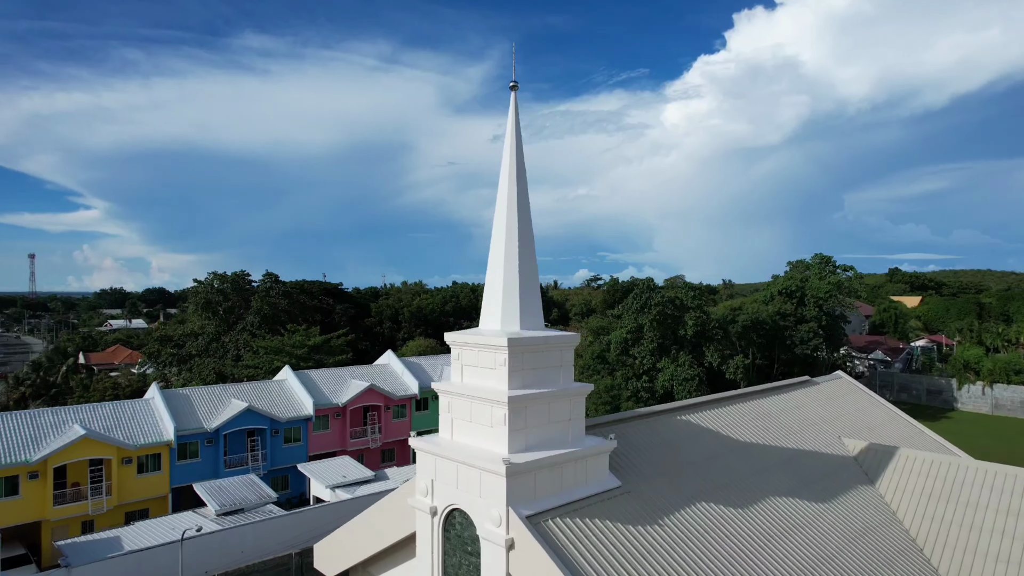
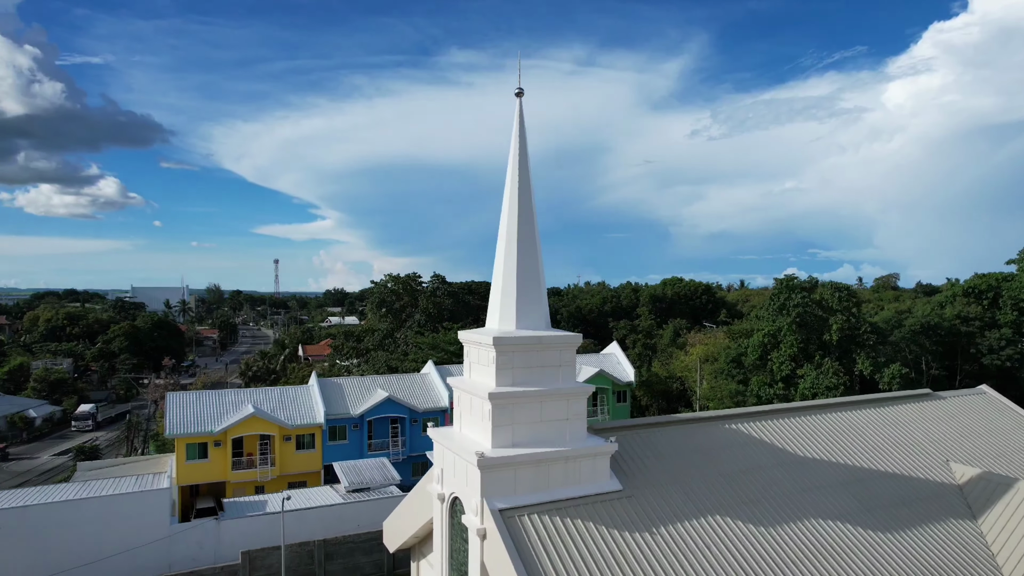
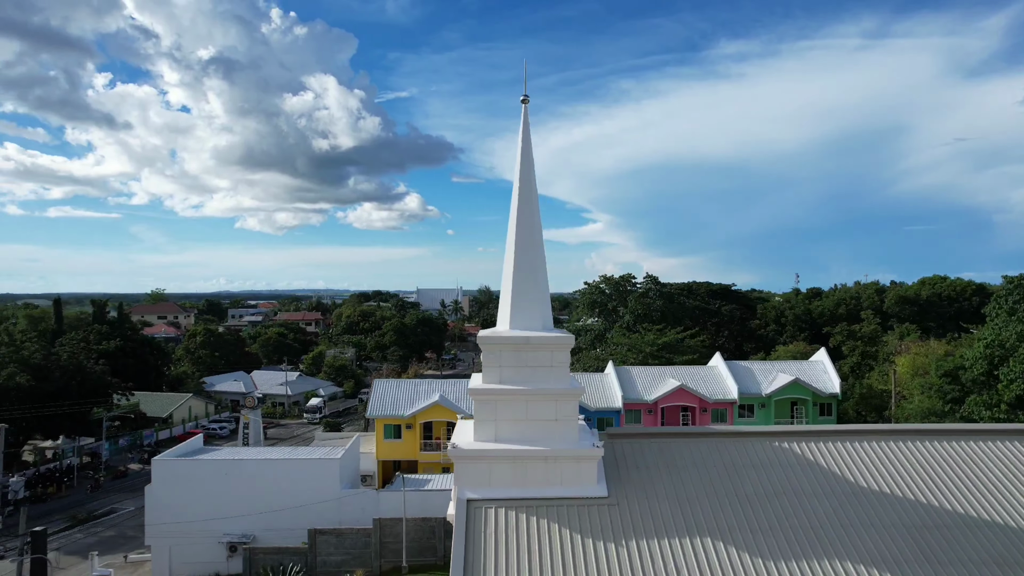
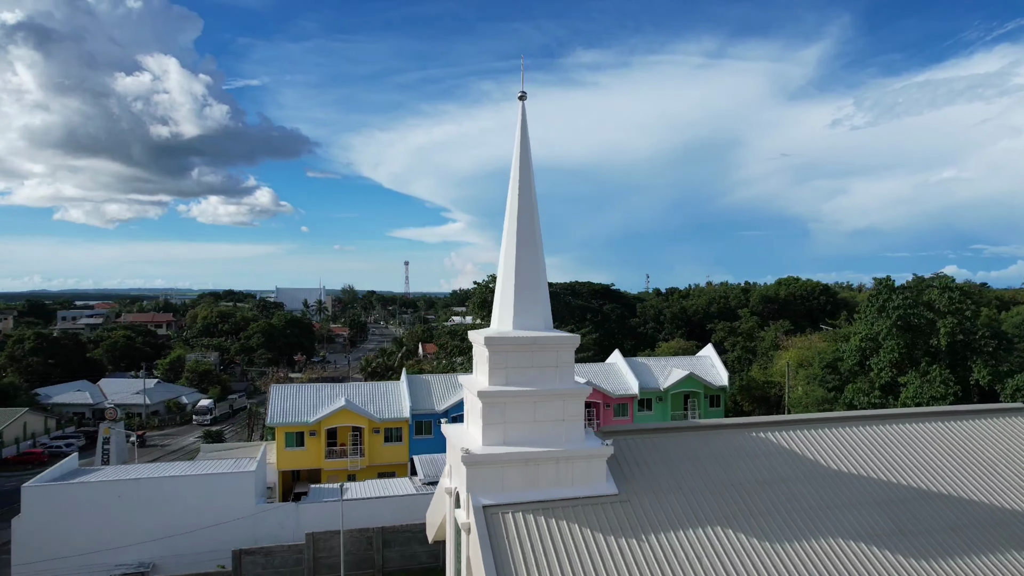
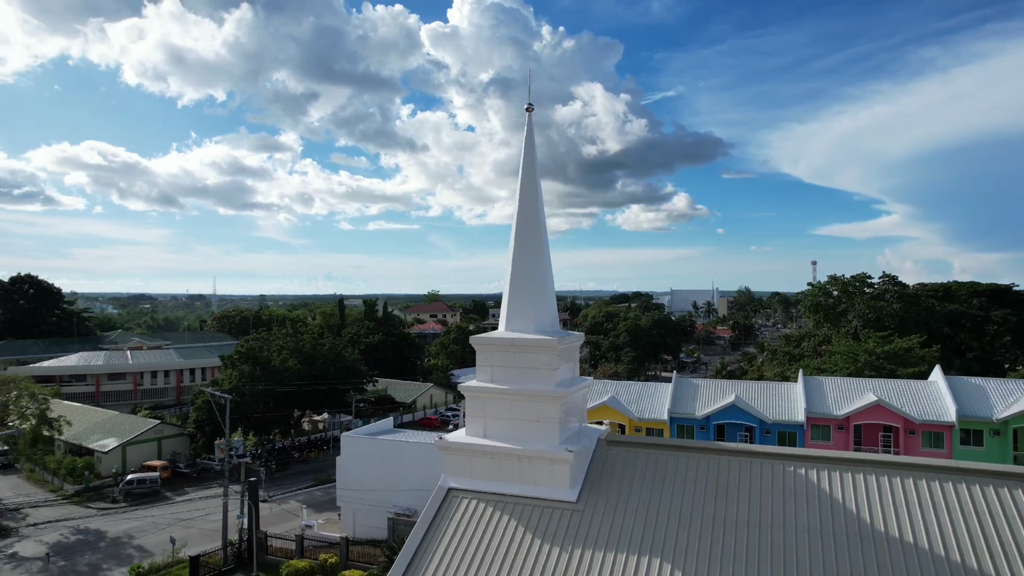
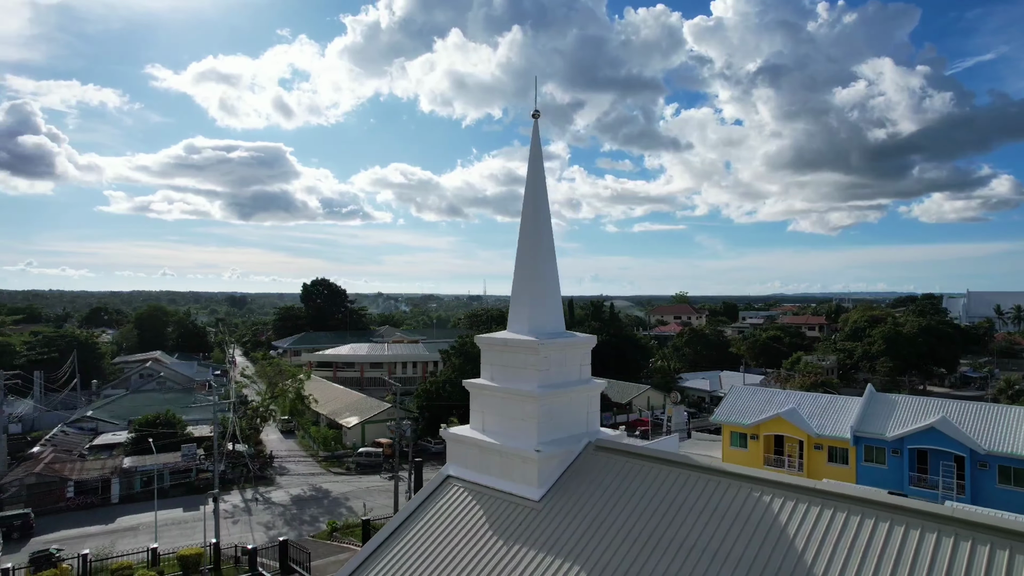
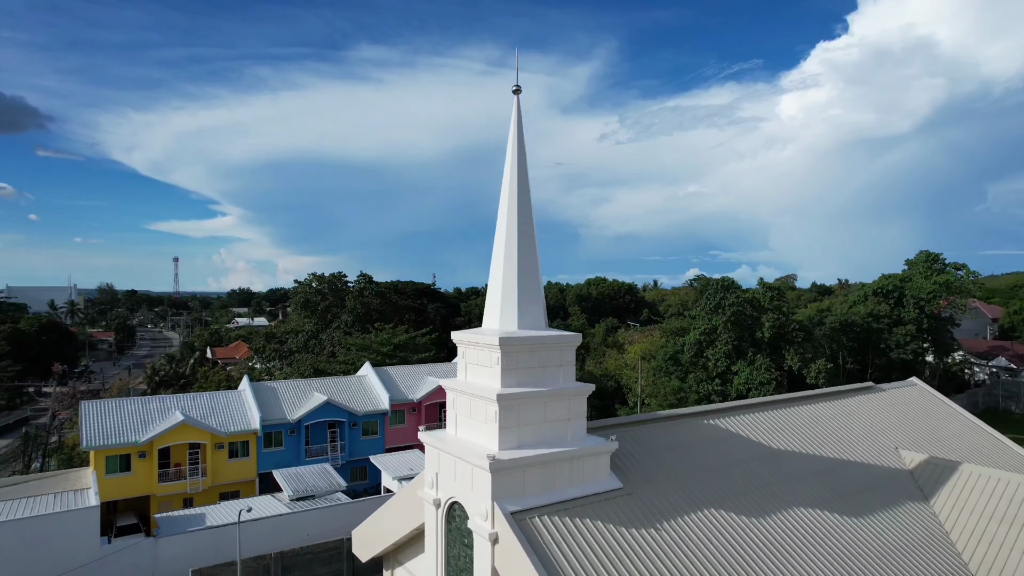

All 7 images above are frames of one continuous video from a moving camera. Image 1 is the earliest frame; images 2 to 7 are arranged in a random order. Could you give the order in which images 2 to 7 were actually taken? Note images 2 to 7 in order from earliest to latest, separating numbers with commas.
7, 2, 4, 3, 5, 6
